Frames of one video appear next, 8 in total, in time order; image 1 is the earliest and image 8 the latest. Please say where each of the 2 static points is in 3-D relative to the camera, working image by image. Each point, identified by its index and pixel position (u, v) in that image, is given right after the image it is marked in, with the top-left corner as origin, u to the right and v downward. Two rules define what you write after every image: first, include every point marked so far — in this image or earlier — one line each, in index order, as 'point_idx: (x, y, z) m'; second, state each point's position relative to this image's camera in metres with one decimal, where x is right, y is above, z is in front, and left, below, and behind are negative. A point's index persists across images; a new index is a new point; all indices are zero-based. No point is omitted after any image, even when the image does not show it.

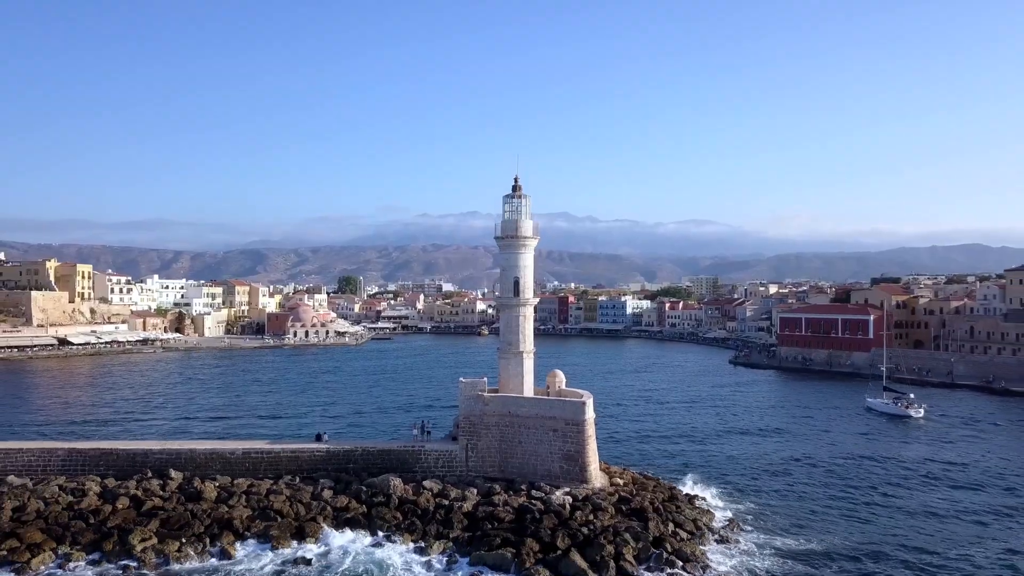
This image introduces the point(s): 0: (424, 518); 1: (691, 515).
0: (-2.0, -5.1, +17.2) m
1: (+4.3, -5.3, +18.1) m
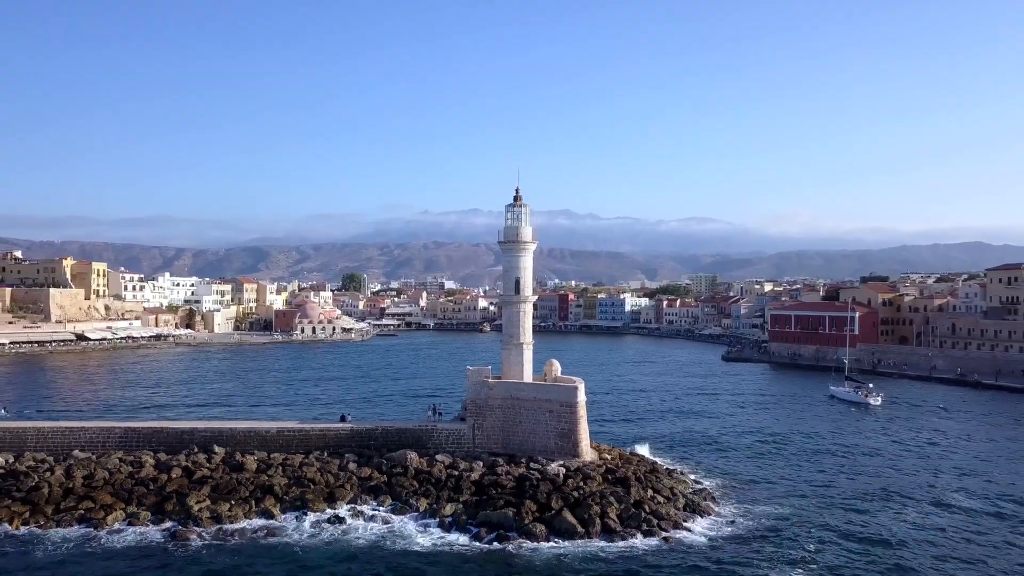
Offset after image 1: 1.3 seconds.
0: (-2.0, -5.1, +20.0) m
1: (+4.3, -5.3, +20.9) m
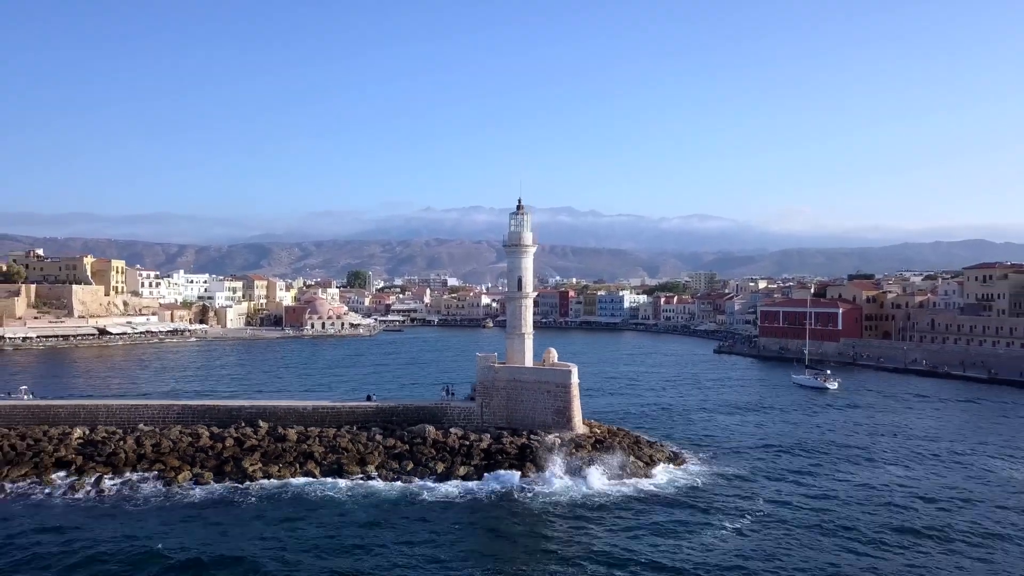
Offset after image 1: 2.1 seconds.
0: (-1.9, -5.0, +23.5) m
1: (+4.4, -5.2, +24.5) m
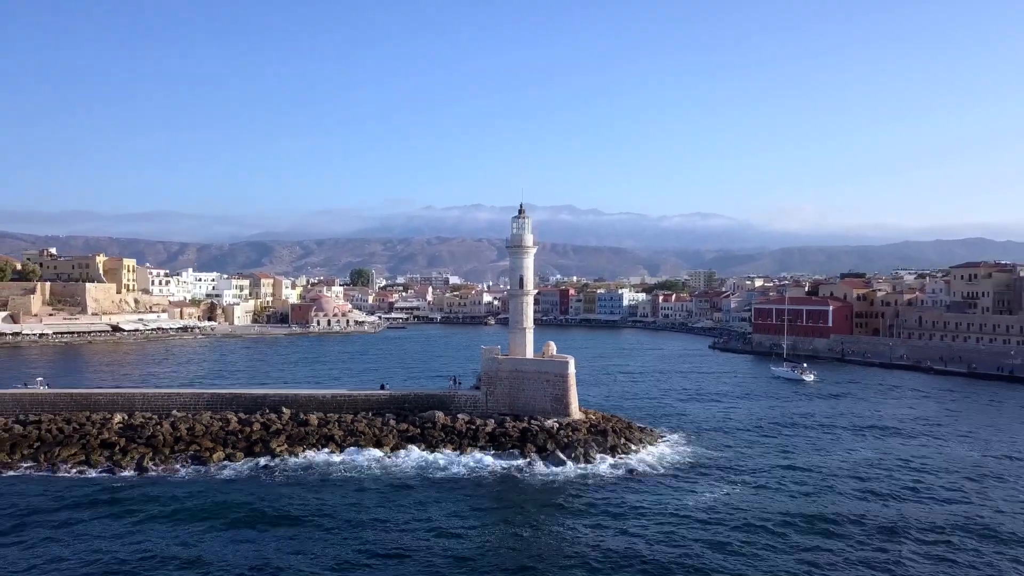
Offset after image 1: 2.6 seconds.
0: (-1.8, -4.9, +25.9) m
1: (+4.5, -5.1, +26.8) m
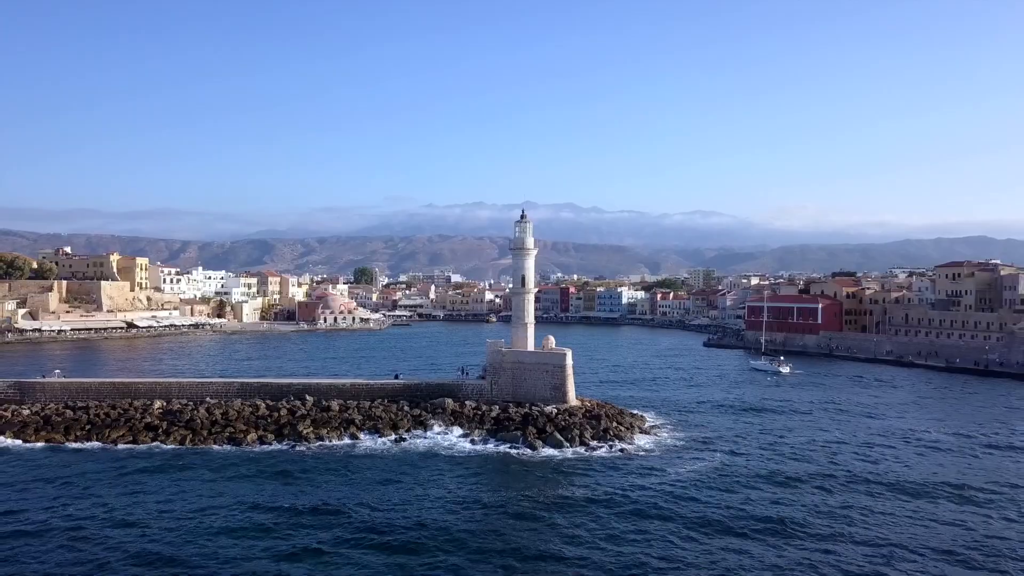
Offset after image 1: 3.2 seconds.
0: (-1.7, -4.9, +28.7) m
1: (+4.6, -5.1, +29.5) m
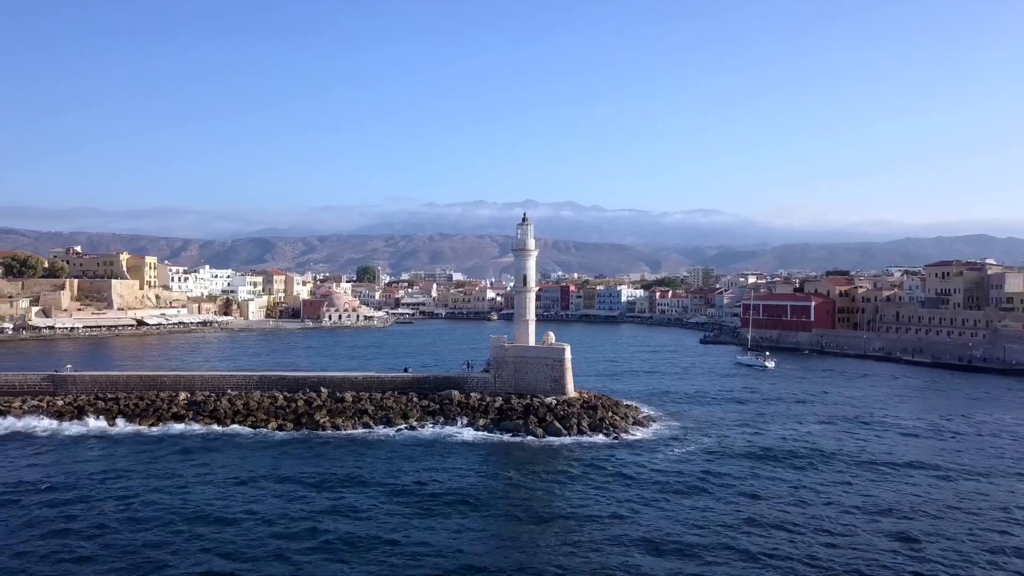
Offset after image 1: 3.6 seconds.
0: (-1.6, -4.8, +30.7) m
1: (+4.7, -5.0, +31.5) m
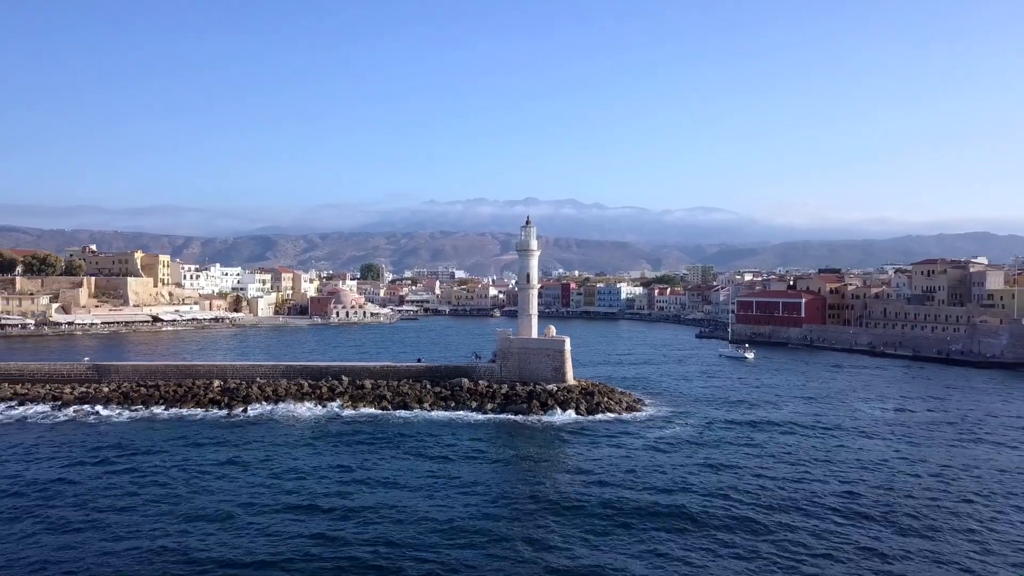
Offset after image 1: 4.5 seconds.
0: (-1.4, -4.7, +33.7) m
1: (+4.9, -4.9, +34.6) m
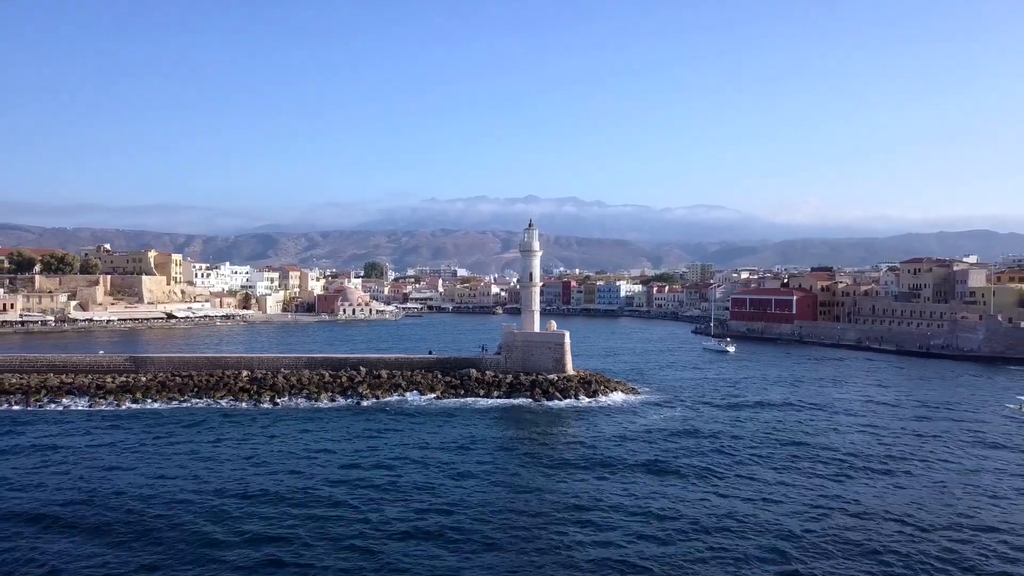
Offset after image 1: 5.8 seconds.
0: (-1.2, -4.6, +36.8) m
1: (+5.1, -4.8, +37.7) m
